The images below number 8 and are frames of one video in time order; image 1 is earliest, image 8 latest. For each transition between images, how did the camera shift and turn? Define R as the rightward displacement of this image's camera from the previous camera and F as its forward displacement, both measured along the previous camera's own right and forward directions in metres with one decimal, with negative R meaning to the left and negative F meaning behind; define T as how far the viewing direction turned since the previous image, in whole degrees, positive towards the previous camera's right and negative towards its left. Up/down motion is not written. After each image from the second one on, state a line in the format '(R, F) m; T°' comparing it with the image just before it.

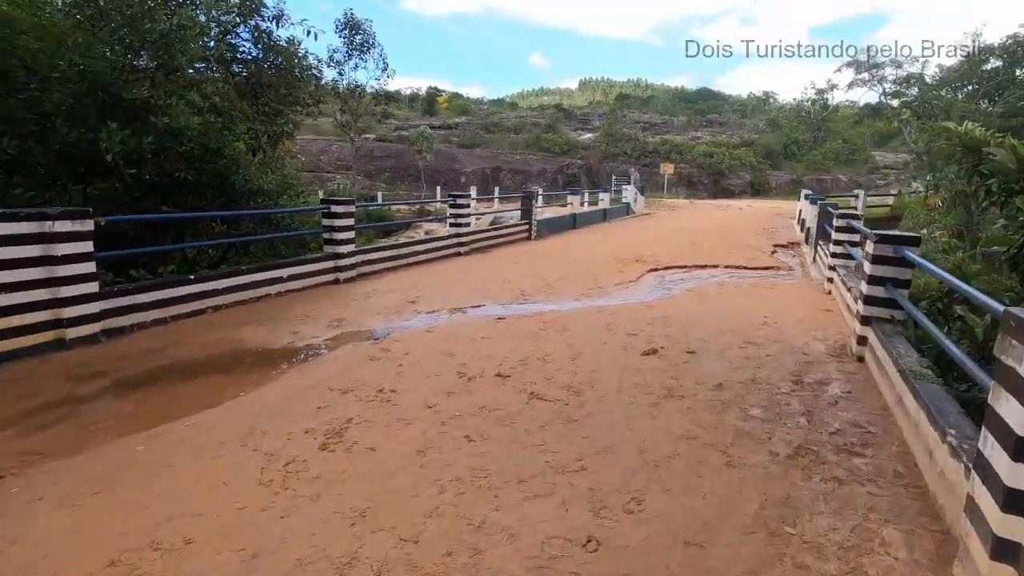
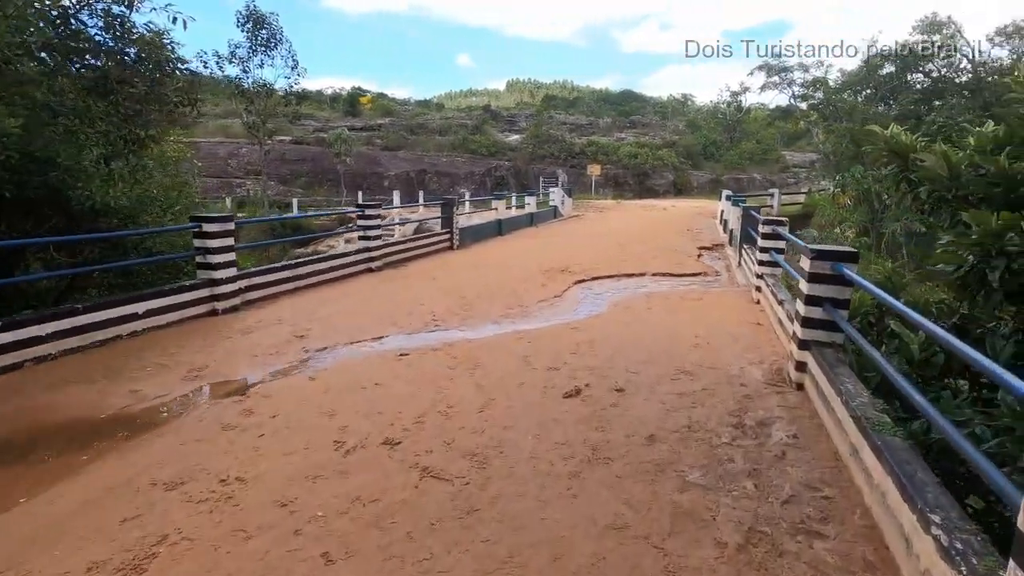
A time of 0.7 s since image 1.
(+0.3, +0.7) m; +7°
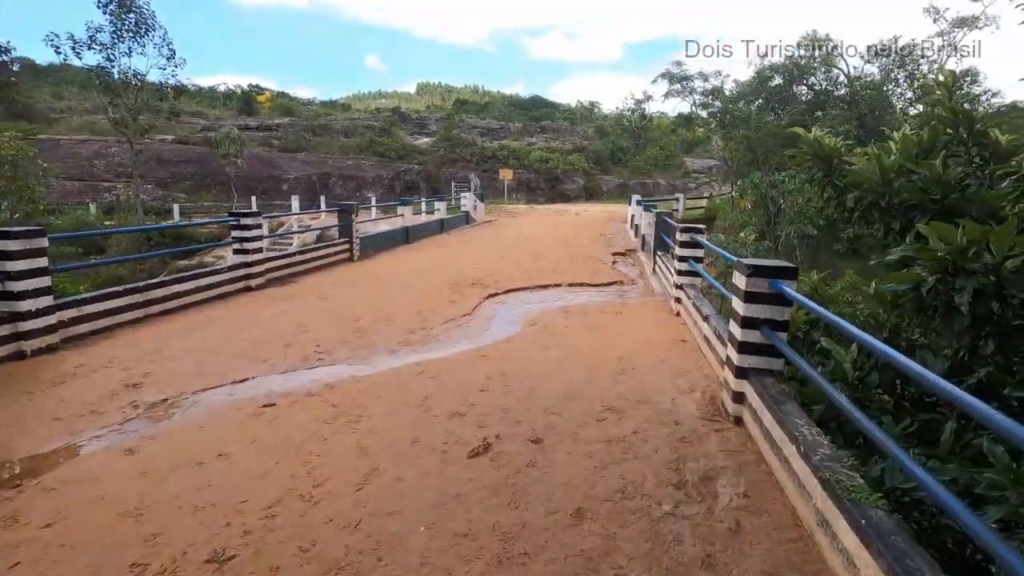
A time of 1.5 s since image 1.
(+0.2, +0.7) m; +9°
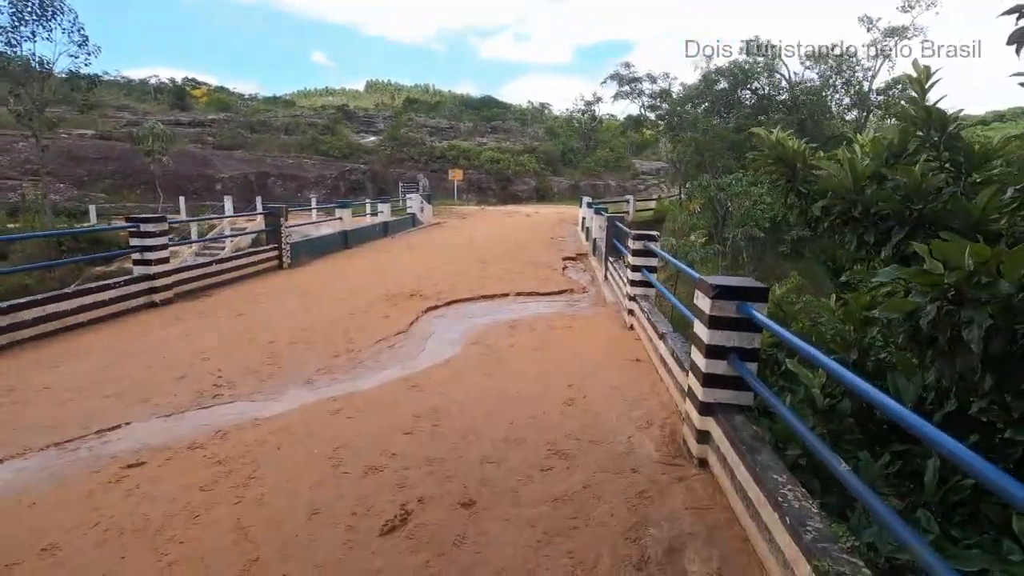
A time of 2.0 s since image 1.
(+0.1, +0.6) m; +5°
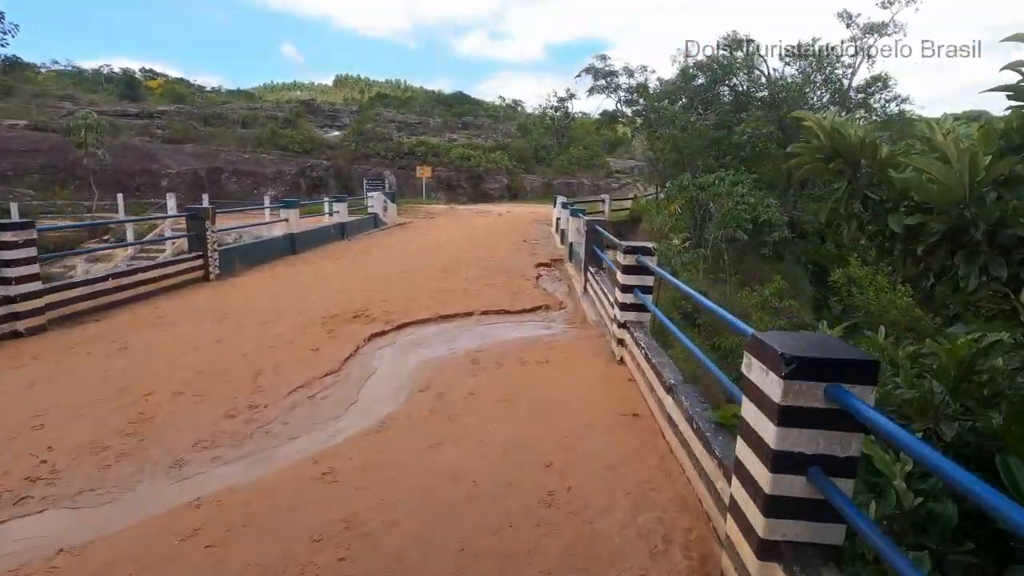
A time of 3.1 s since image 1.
(+0.1, +1.2) m; +3°
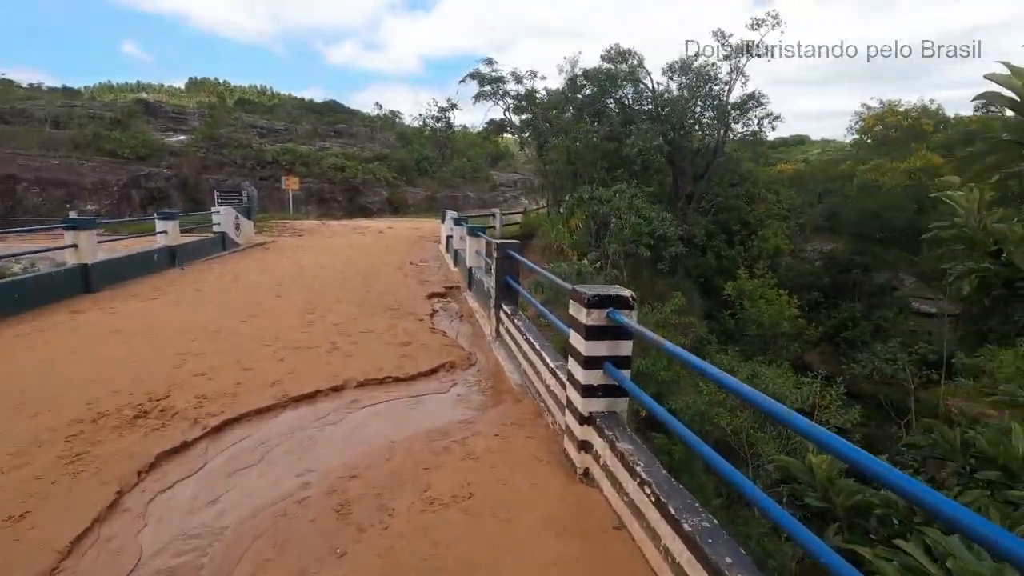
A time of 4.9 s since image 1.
(0.0, +2.0) m; +12°
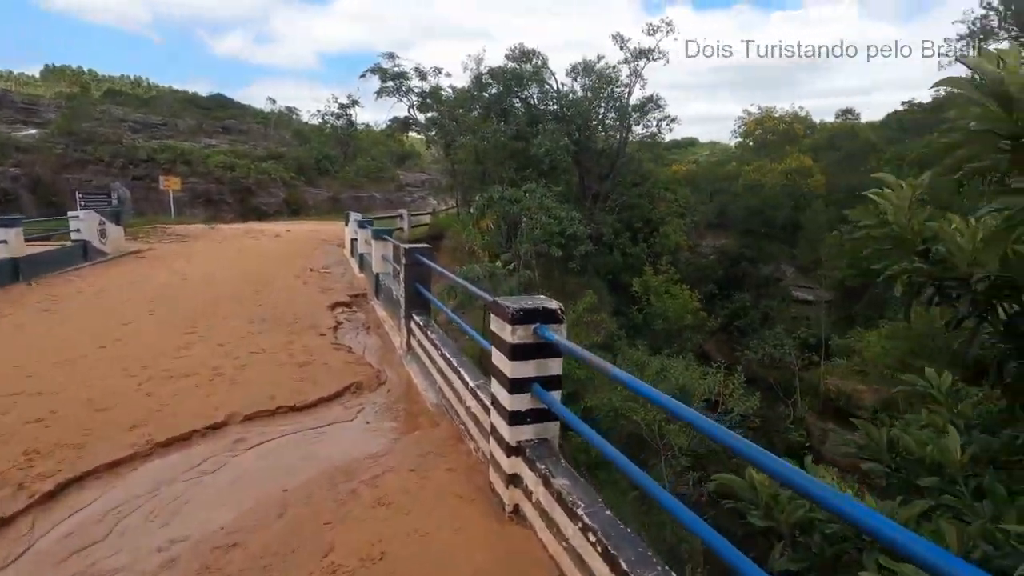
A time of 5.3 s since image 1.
(0.0, +0.4) m; +9°
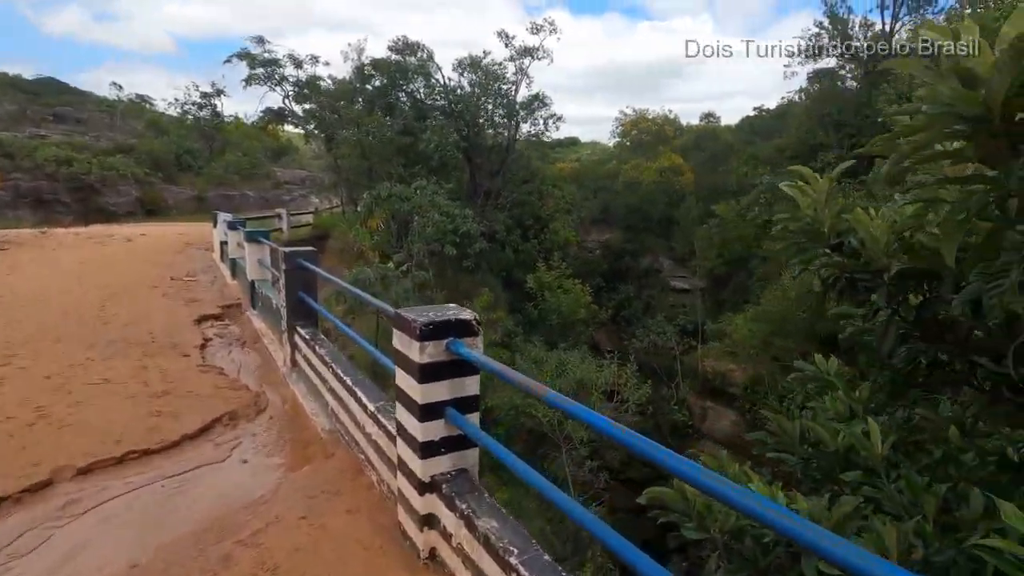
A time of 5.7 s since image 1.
(-0.1, +0.4) m; +11°
